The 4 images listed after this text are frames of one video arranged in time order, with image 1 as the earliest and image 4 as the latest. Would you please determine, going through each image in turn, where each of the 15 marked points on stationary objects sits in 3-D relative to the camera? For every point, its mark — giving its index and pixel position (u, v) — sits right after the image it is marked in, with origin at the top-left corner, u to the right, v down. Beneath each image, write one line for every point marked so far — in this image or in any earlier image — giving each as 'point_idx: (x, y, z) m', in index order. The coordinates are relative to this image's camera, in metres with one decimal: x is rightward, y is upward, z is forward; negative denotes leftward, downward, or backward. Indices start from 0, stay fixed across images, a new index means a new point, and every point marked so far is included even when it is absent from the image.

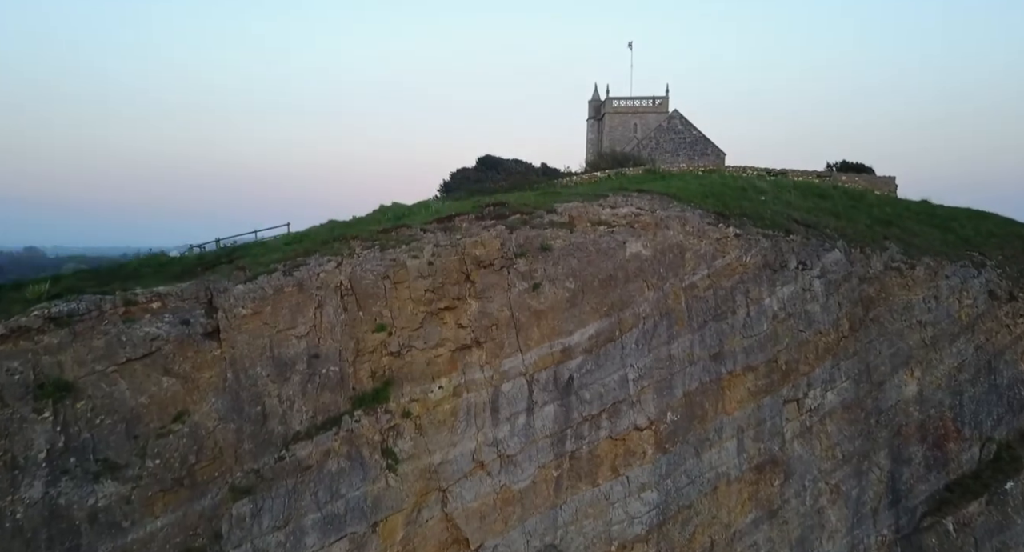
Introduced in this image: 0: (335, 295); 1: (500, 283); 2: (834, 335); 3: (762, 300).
0: (-2.5, -0.3, +7.8) m
1: (-0.2, -0.1, +8.1) m
2: (+5.9, -1.1, +10.2) m
3: (+4.4, -0.4, +9.7) m
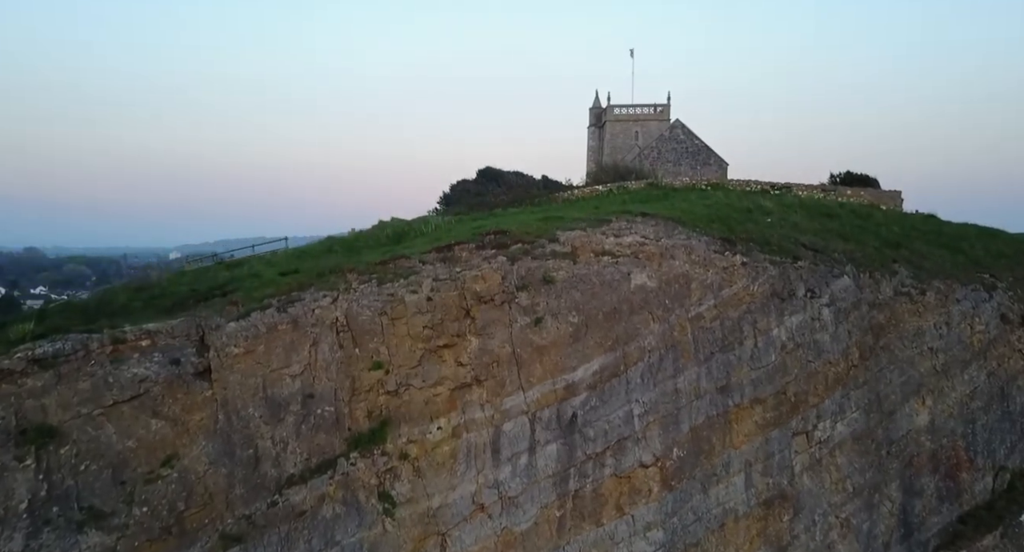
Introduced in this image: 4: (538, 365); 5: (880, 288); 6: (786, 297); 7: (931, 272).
0: (-2.5, -0.8, +7.6) m
1: (-0.2, -0.6, +7.8) m
2: (+5.9, -1.6, +9.9) m
3: (+4.4, -0.9, +9.4) m
4: (+0.4, -1.3, +7.9) m
5: (+7.2, -0.2, +10.7) m
6: (+4.8, -0.4, +9.7) m
7: (+9.0, +0.1, +11.8) m
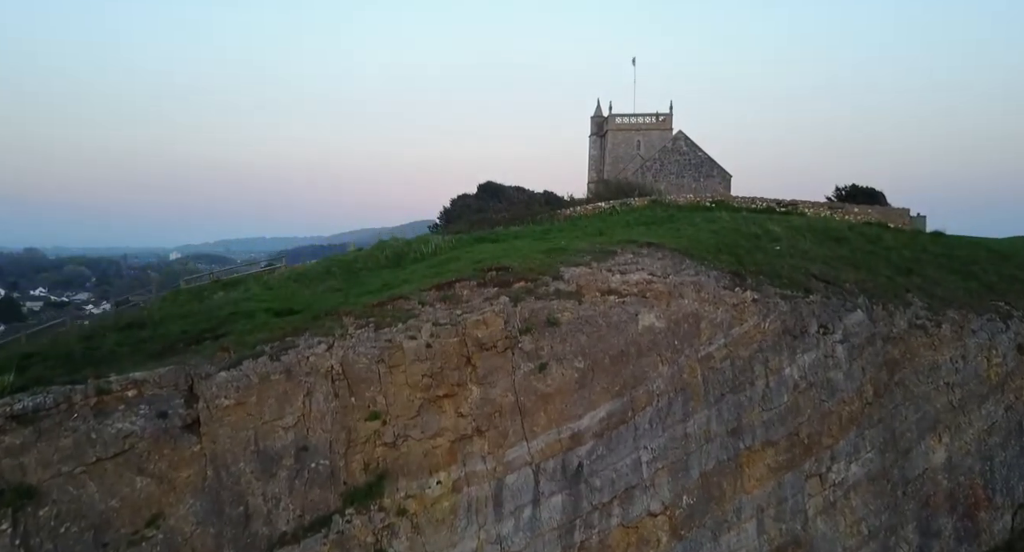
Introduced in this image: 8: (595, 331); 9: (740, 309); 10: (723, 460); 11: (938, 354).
0: (-2.5, -1.4, +7.2) m
1: (-0.1, -1.2, +7.5) m
2: (+6.0, -2.2, +9.5) m
3: (+4.5, -1.5, +9.1) m
4: (+0.4, -1.9, +7.5) m
5: (+7.2, -0.8, +10.4) m
6: (+4.8, -1.0, +9.3) m
7: (+9.0, -0.5, +11.5) m
8: (+1.2, -0.8, +8.0) m
9: (+3.8, -0.5, +9.1) m
10: (+3.3, -2.9, +8.7) m
11: (+8.1, -1.5, +10.5) m
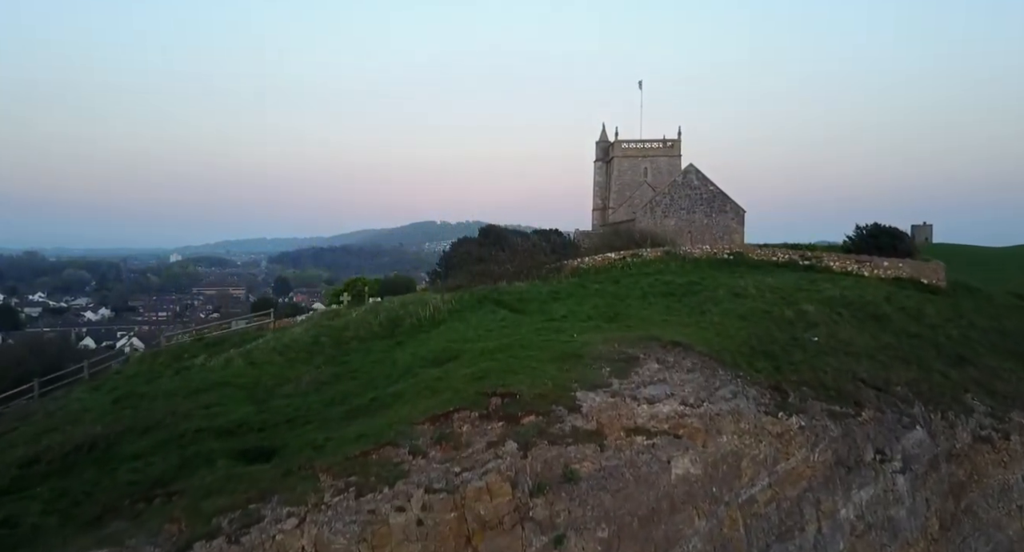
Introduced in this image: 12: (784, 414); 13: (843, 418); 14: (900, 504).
0: (-2.3, -3.1, +5.9) m
1: (0.0, -3.0, +6.2) m
2: (+6.1, -4.0, +8.2) m
3: (+4.6, -3.3, +7.8) m
4: (+0.5, -3.6, +6.2) m
5: (+7.3, -2.6, +9.1) m
6: (+4.9, -2.7, +8.0) m
7: (+9.1, -2.3, +10.2) m
8: (+1.3, -2.6, +6.7) m
9: (+3.9, -2.3, +7.8) m
10: (+3.4, -4.6, +7.3) m
11: (+8.2, -3.3, +9.2) m
12: (+4.0, -2.0, +8.0) m
13: (+5.0, -2.1, +8.3) m
14: (+5.7, -3.3, +8.1) m
